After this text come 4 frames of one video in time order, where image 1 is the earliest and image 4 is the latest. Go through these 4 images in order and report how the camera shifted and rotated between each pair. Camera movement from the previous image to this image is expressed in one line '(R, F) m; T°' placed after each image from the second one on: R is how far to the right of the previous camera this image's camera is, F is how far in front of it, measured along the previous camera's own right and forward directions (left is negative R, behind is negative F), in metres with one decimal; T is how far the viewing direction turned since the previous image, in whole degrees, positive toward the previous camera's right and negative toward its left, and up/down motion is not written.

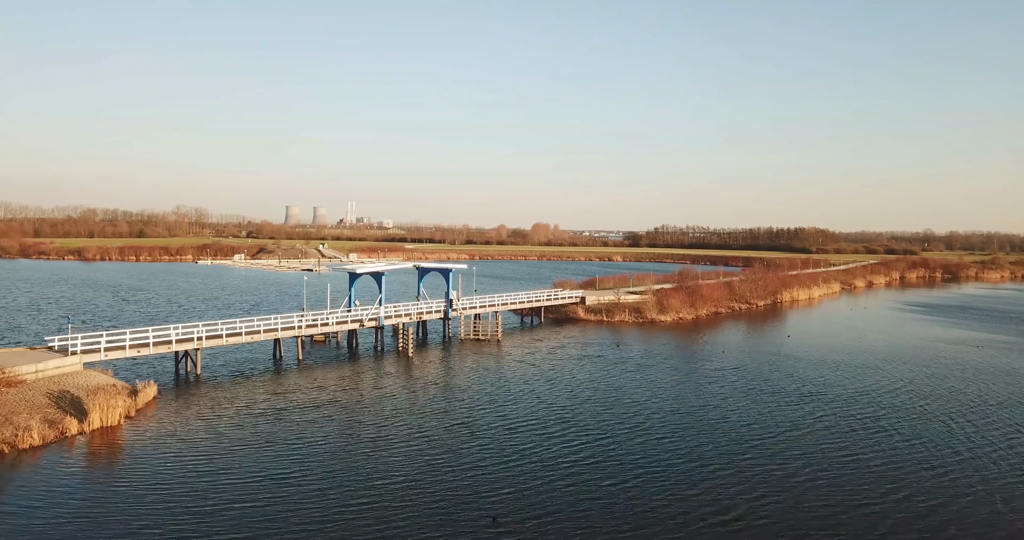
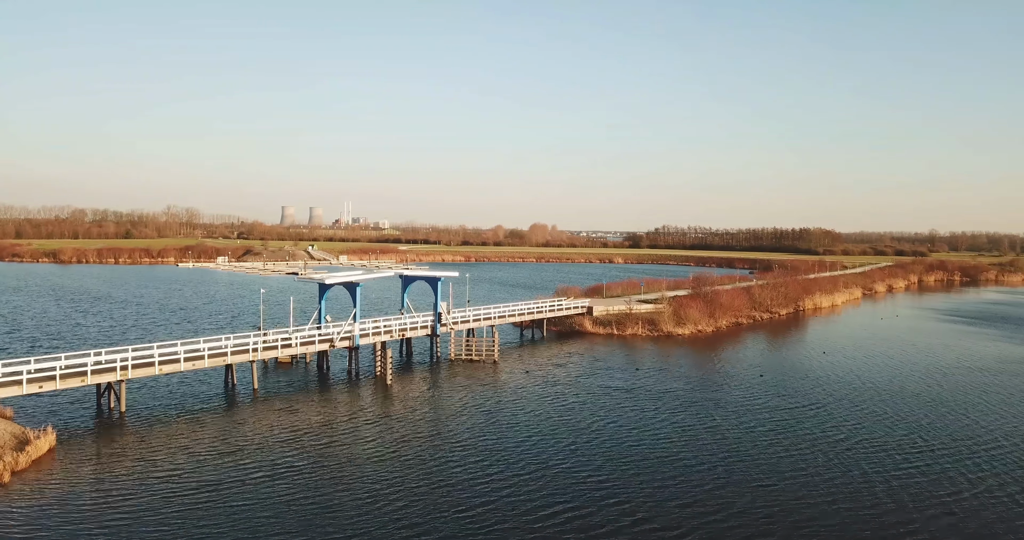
(-0.1, +5.2) m; 0°
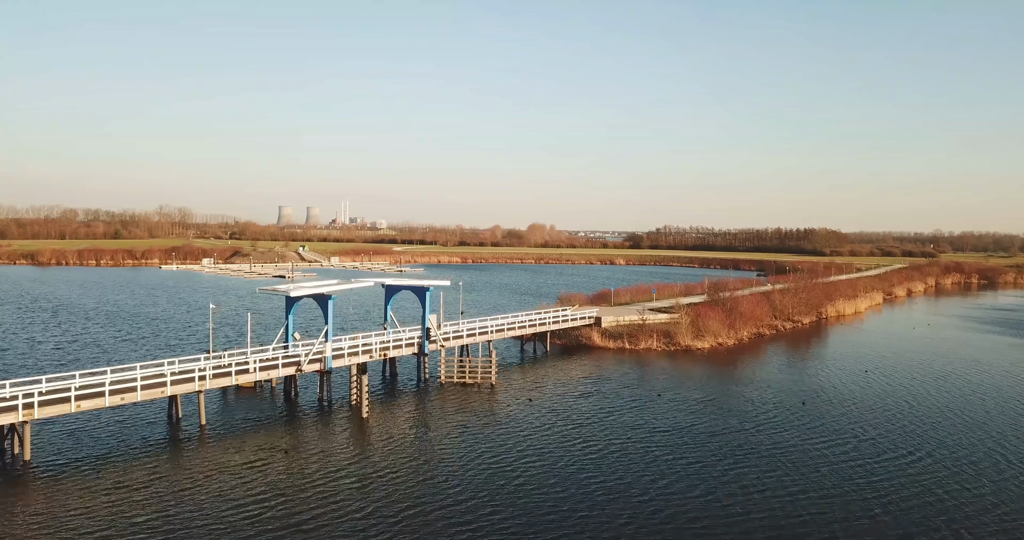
(-0.1, +4.3) m; 0°
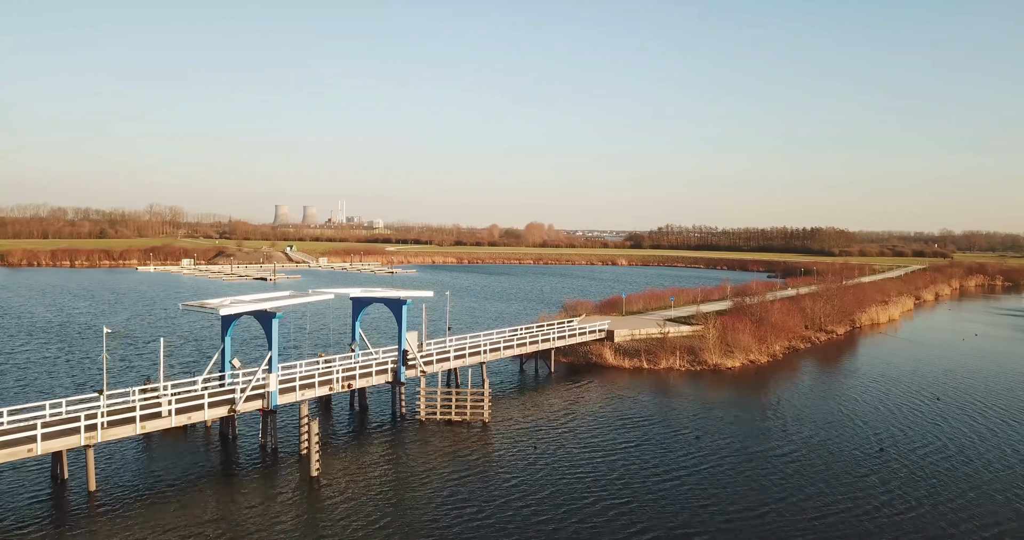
(0.0, +5.4) m; 0°
